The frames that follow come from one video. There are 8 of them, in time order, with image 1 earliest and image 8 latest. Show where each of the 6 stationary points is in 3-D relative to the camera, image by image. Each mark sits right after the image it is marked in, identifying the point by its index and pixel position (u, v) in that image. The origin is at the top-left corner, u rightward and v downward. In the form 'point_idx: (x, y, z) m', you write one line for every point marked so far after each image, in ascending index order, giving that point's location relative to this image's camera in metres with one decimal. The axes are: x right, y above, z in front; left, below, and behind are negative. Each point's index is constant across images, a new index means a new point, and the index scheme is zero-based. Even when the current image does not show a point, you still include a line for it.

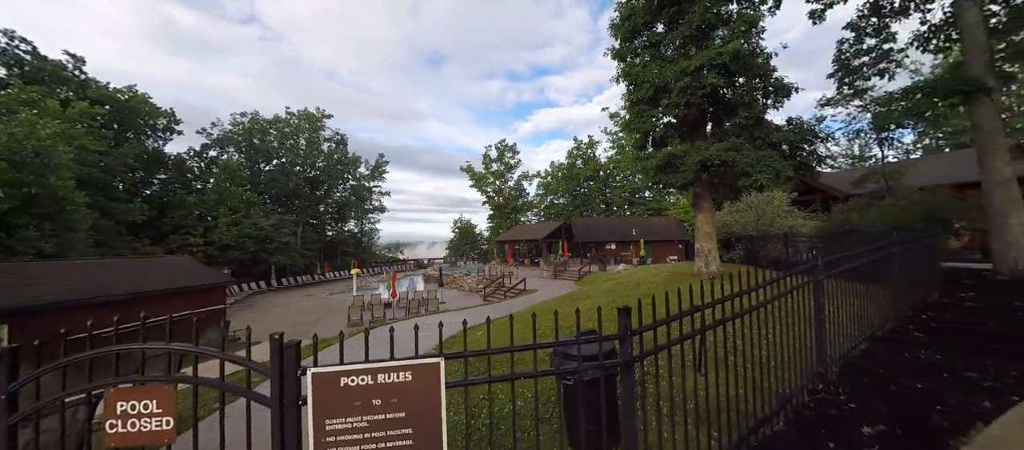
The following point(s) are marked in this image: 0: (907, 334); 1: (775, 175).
0: (+5.4, -1.5, +5.8) m
1: (+5.9, +1.2, +9.8) m
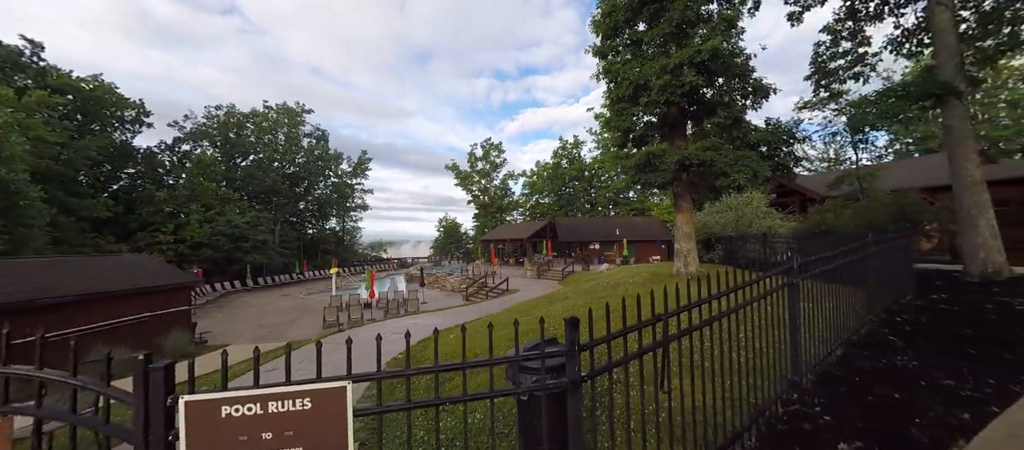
0: (+5.0, -1.6, +5.7) m
1: (+5.4, +1.2, +9.7) m
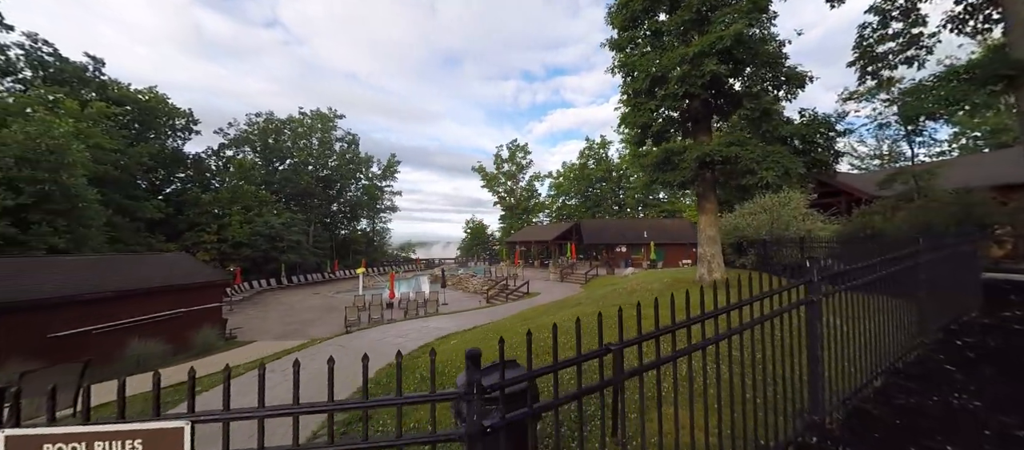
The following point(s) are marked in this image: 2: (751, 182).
0: (+4.8, -1.6, +4.9) m
1: (+5.5, +1.1, +8.8) m
2: (+5.1, +0.9, +9.0) m
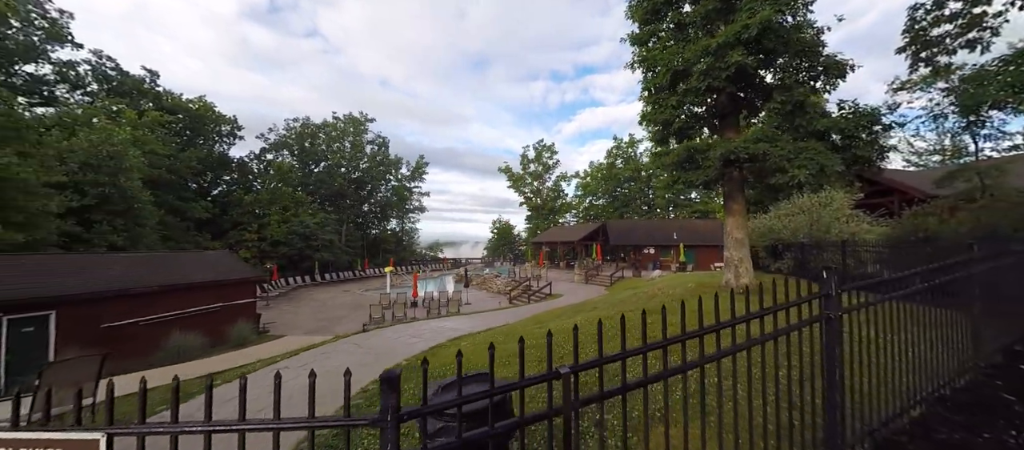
0: (+4.8, -1.6, +4.2) m
1: (+5.7, +1.0, +8.1) m
2: (+5.3, +0.9, +8.4) m
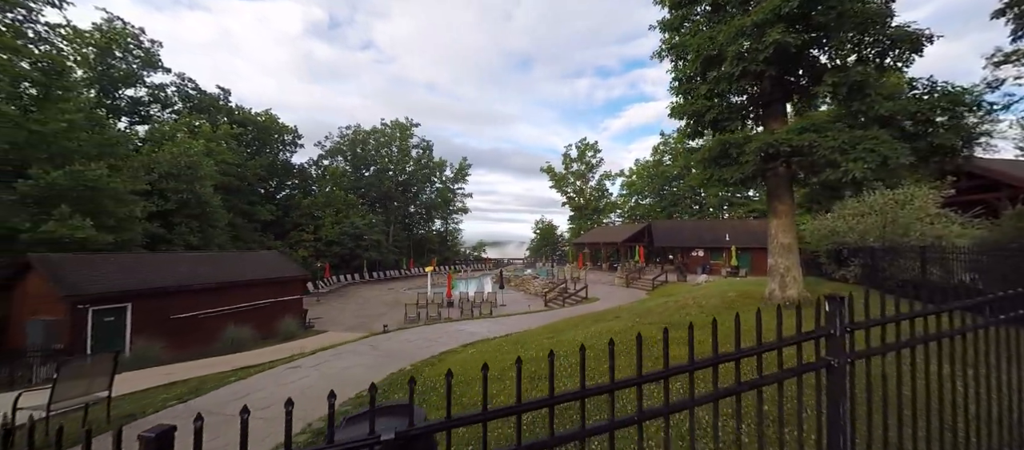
0: (+4.5, -1.7, +3.1) m
1: (+5.8, +1.0, +6.9) m
2: (+5.4, +0.8, +7.1) m
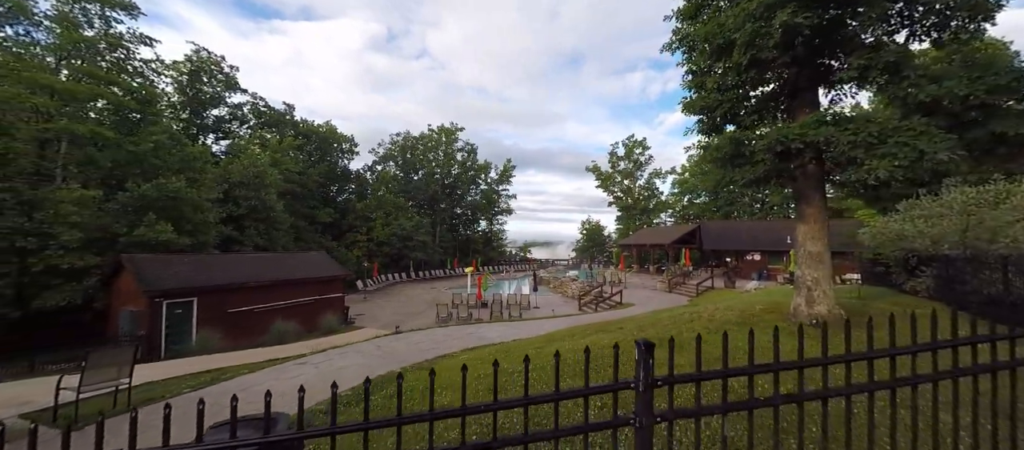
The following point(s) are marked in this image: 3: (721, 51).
0: (+3.6, -1.8, +2.2) m
1: (+5.4, +0.9, +5.8) m
2: (+5.1, +0.7, +6.1) m
3: (+3.7, +3.1, +7.6) m
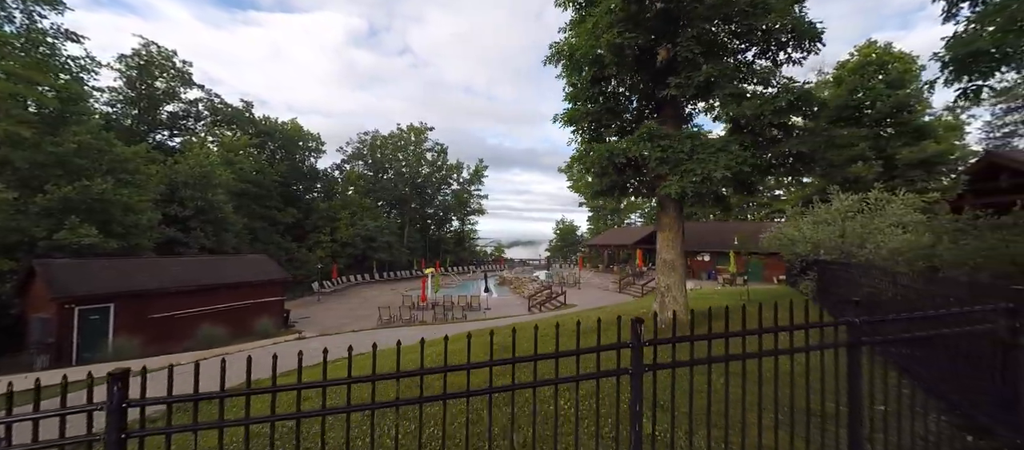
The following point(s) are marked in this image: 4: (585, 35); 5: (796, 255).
0: (+1.4, -2.0, +2.4) m
1: (+3.1, +0.7, +6.1) m
2: (+2.7, +0.6, +6.4) m
3: (+1.3, +3.0, +7.8) m
4: (+1.1, +3.4, +7.7) m
5: (+8.6, -1.1, +11.9) m
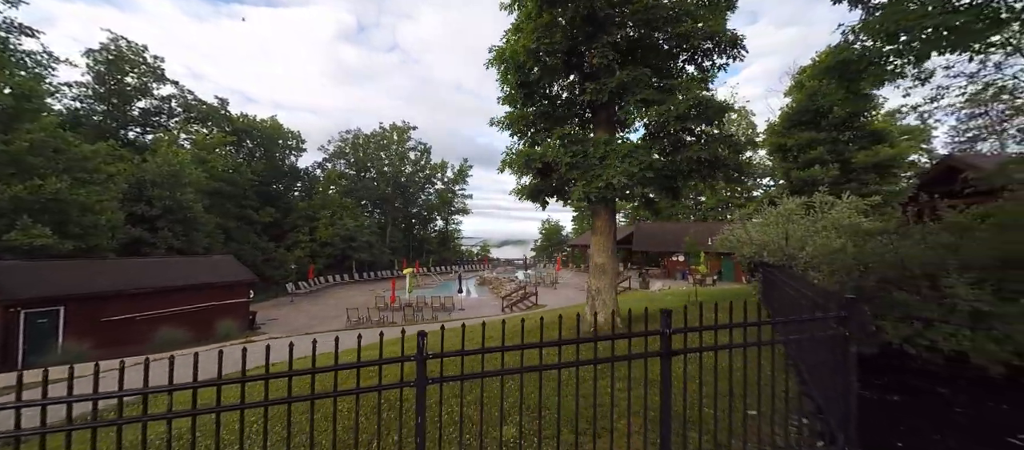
0: (+0.3, -2.1, +2.4) m
1: (+1.9, +0.7, +6.1) m
2: (+1.5, +0.5, +6.4) m
3: (+0.1, +2.9, +7.8) m
4: (-0.1, +3.3, +7.7) m
5: (+7.3, -1.1, +12.0) m
